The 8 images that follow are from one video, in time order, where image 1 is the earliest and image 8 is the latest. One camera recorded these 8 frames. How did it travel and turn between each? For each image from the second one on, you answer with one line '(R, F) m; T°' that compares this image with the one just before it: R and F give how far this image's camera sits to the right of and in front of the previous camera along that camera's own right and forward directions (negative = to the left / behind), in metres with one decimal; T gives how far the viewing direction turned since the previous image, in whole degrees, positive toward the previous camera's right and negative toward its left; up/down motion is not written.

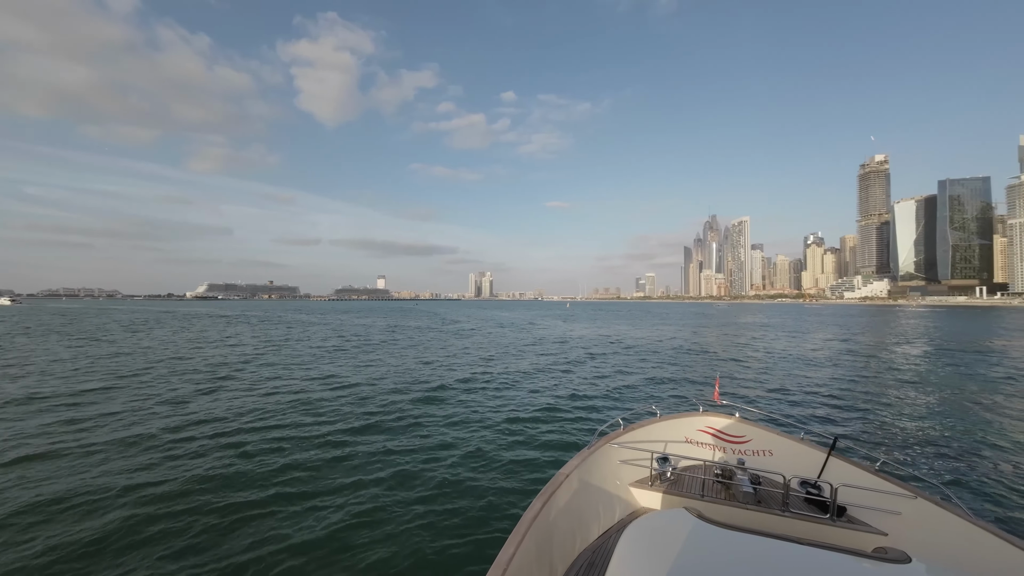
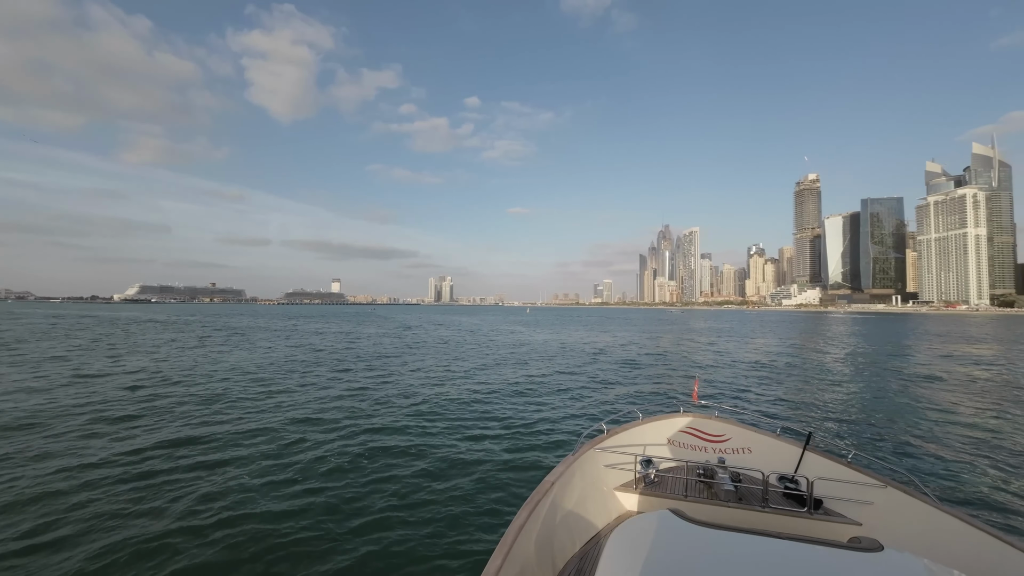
(-0.5, +0.2) m; +5°
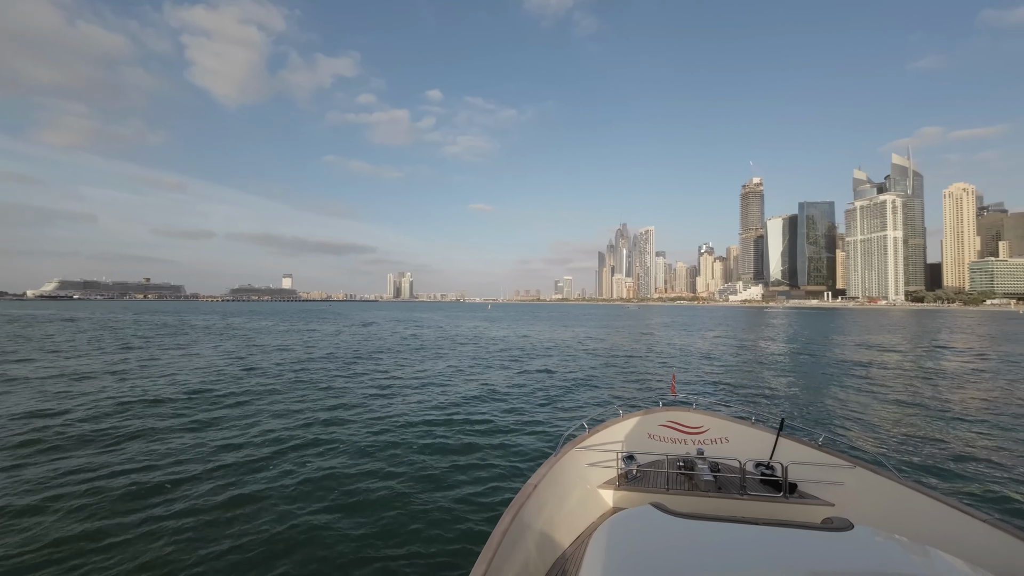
(-0.5, +0.3) m; +5°
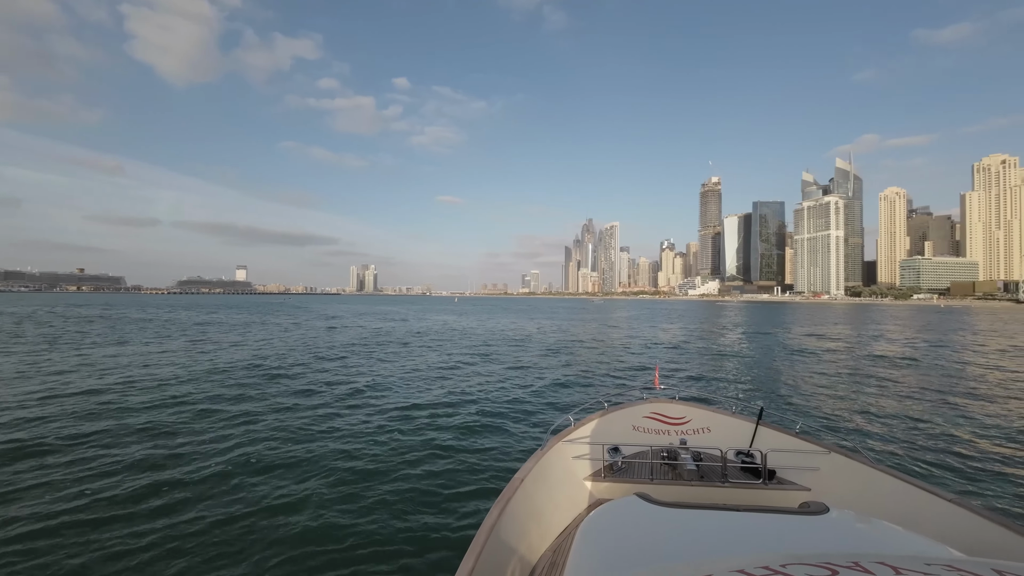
(-0.4, +0.2) m; +5°
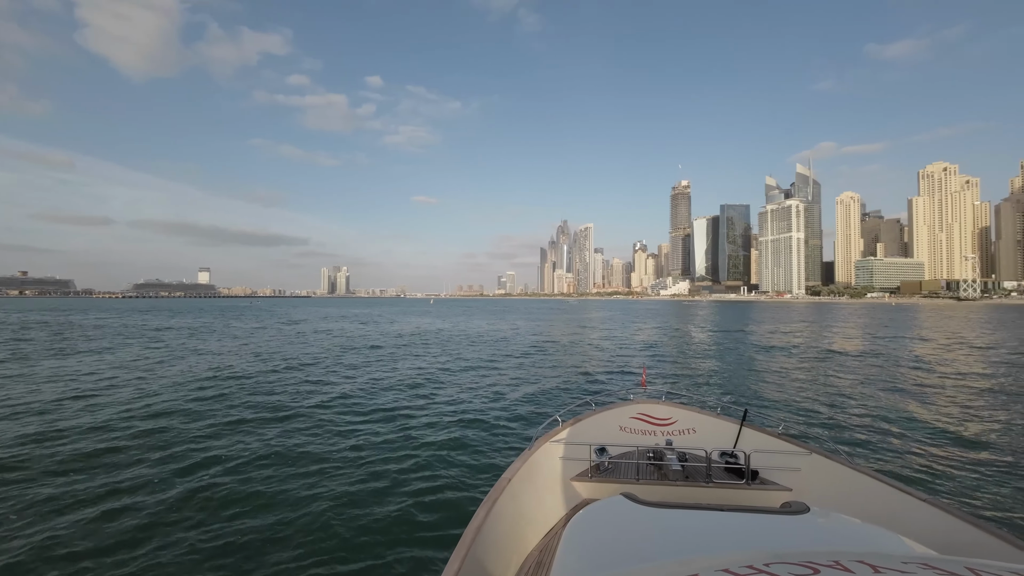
(-0.2, +0.2) m; +3°
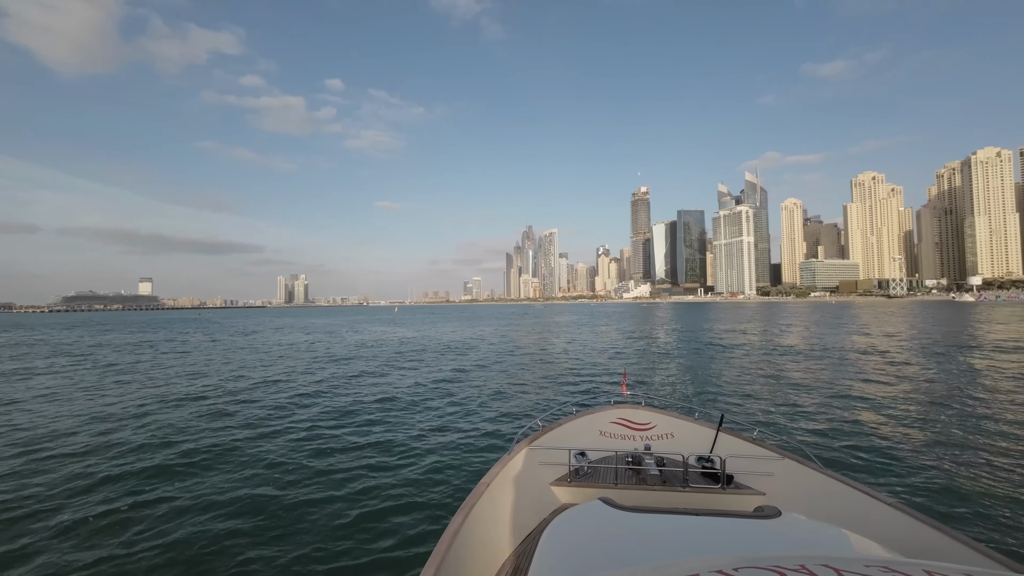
(-0.2, +0.2) m; +5°
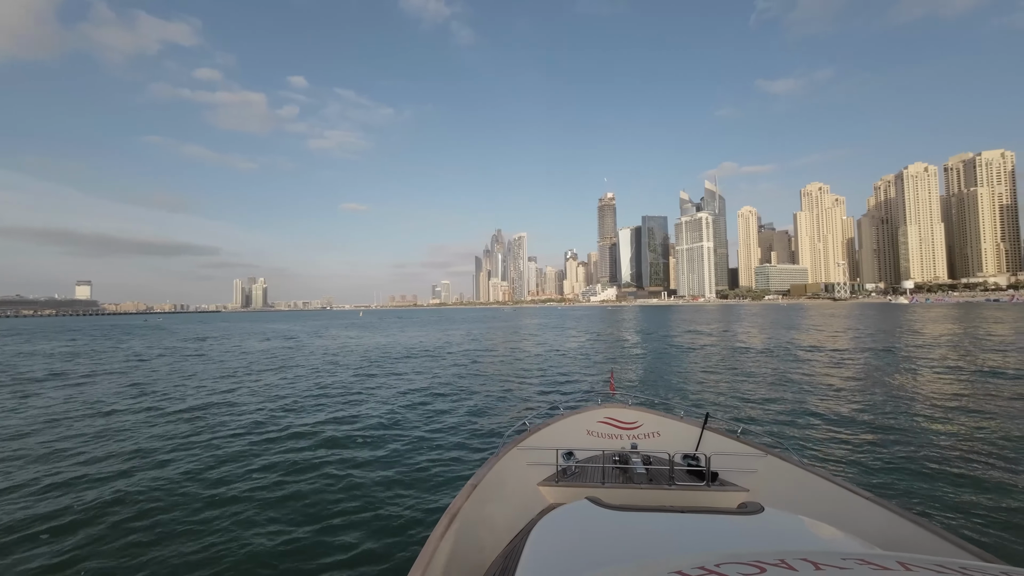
(-0.4, +0.1) m; +4°
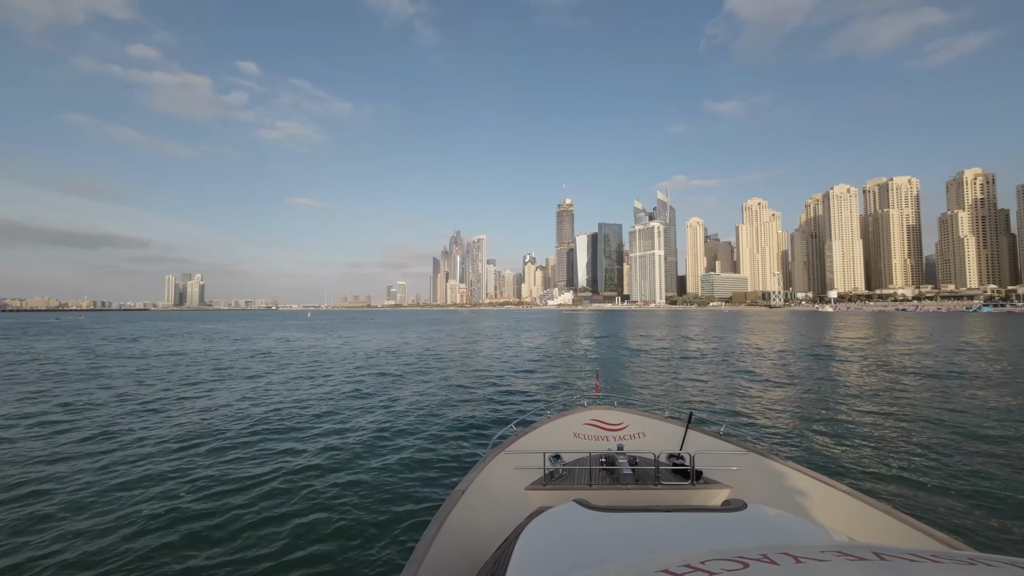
(-0.7, +0.2) m; +6°
